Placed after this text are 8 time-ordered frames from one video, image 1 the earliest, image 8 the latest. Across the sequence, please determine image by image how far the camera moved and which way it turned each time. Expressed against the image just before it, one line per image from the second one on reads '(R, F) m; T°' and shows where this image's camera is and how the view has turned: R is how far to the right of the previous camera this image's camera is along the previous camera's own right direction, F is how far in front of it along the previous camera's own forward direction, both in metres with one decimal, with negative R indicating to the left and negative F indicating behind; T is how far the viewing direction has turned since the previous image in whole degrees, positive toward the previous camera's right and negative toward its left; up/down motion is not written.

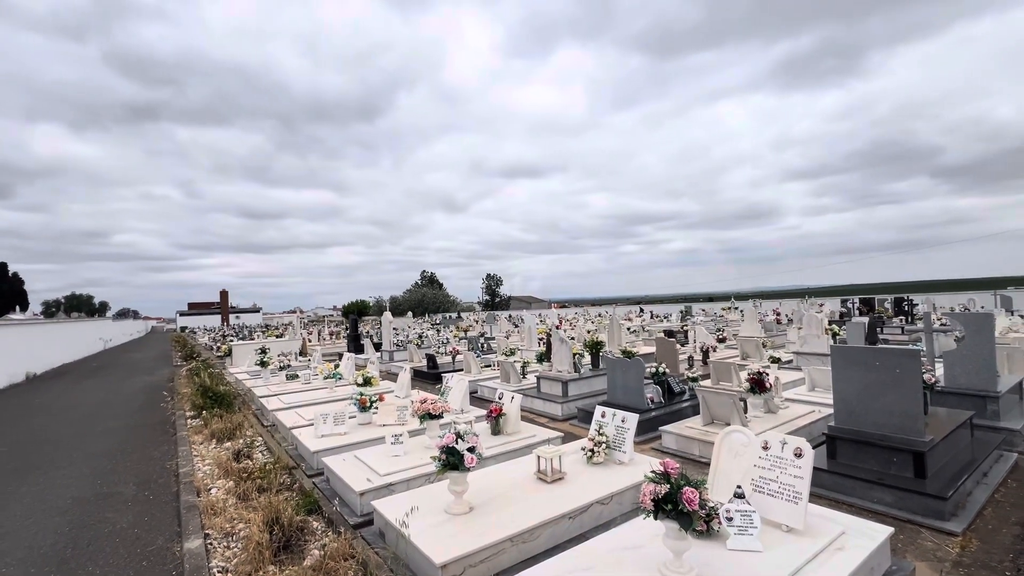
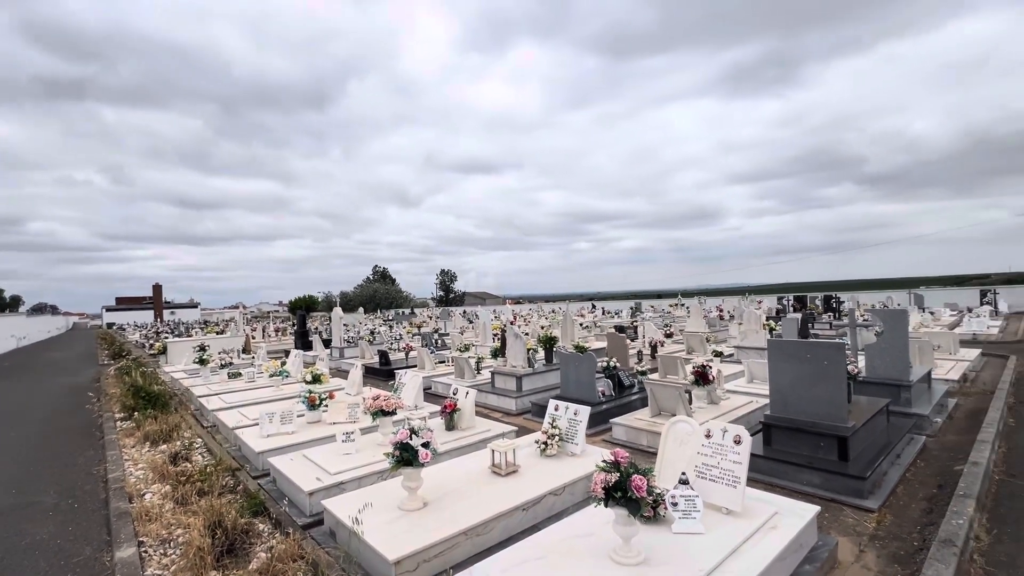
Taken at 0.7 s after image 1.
(0.0, 0.0) m; +6°
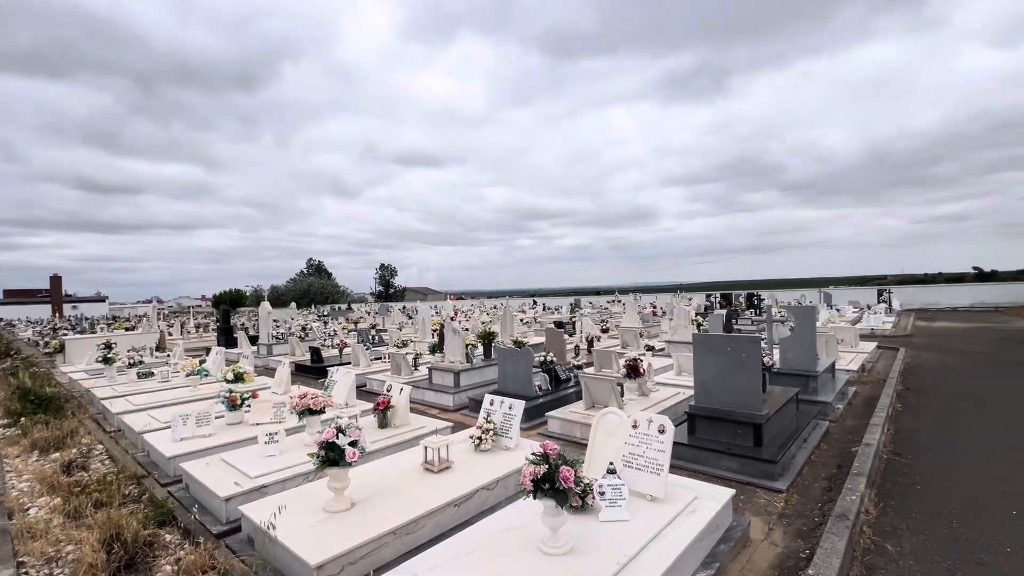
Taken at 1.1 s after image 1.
(+0.1, 0.0) m; +7°
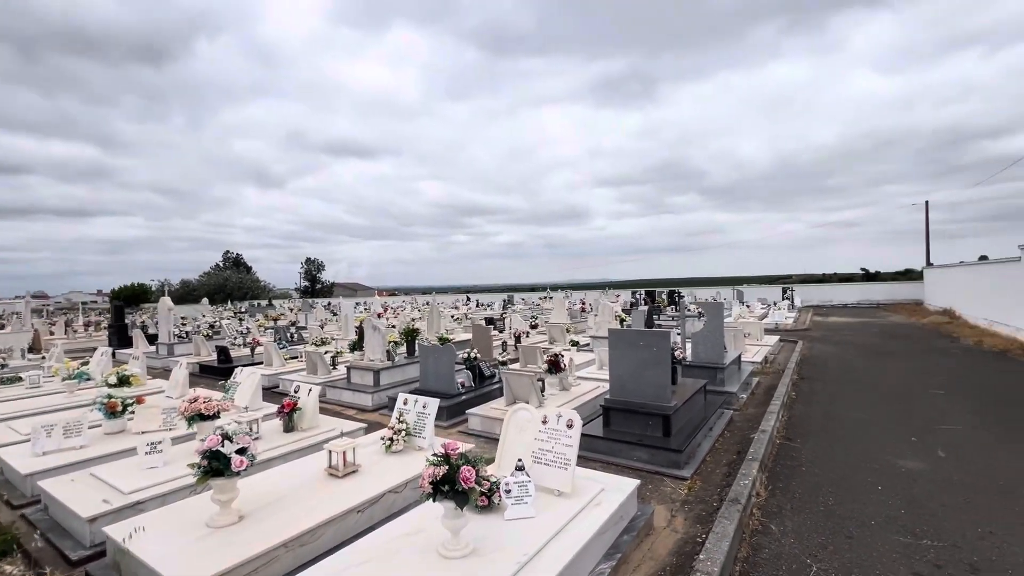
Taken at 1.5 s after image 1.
(+0.2, +0.1) m; +8°
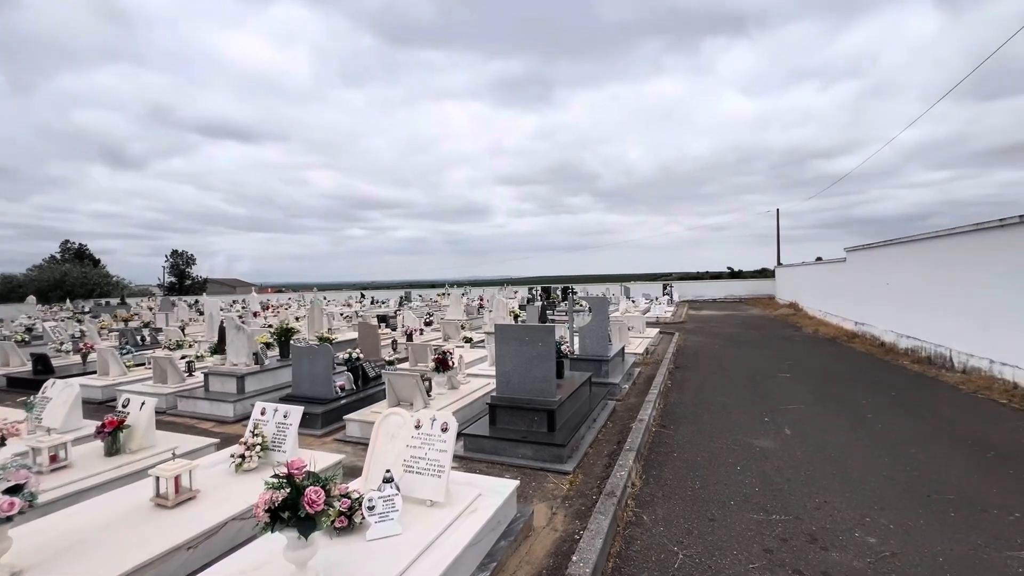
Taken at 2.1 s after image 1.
(+0.2, +0.3) m; +12°
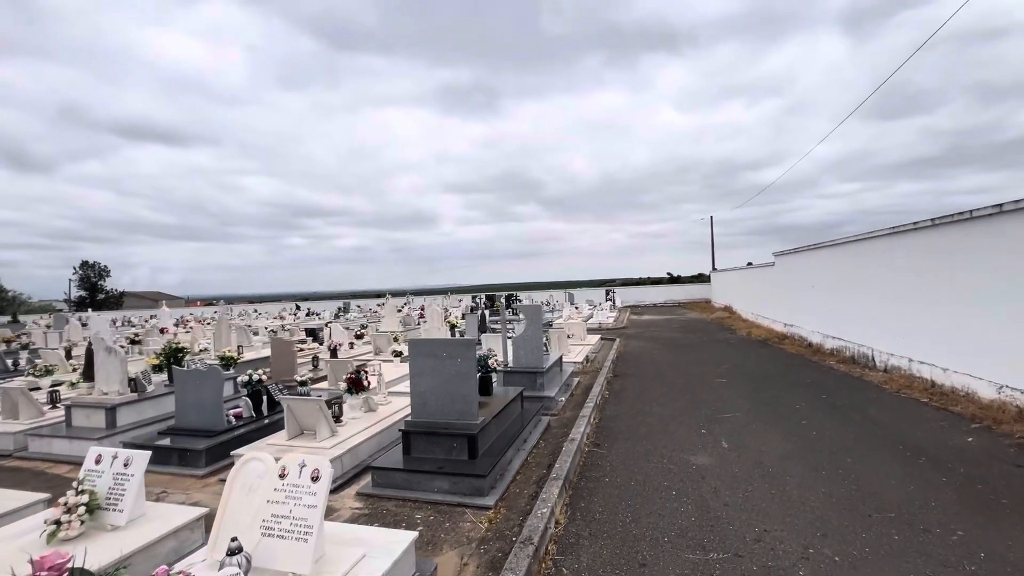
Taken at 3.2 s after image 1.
(+0.4, +0.6) m; +6°
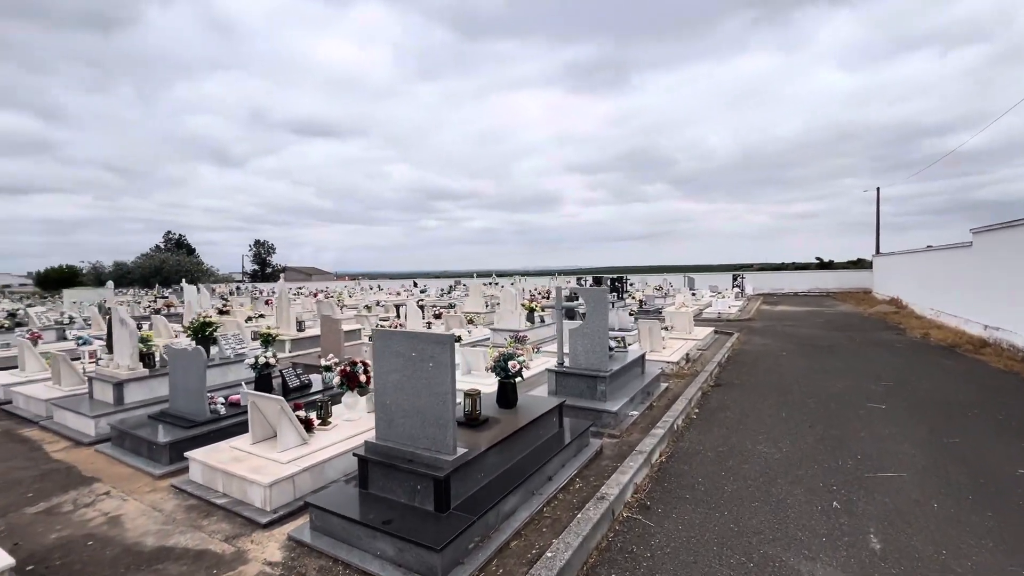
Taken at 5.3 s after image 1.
(+0.9, +1.8) m; -15°
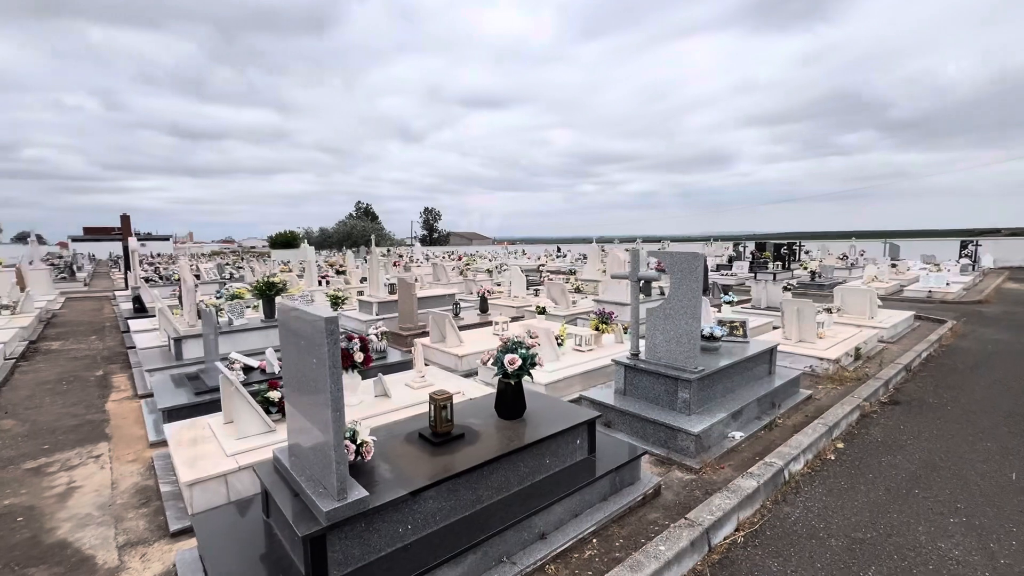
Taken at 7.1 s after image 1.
(+1.0, +1.6) m; -19°
